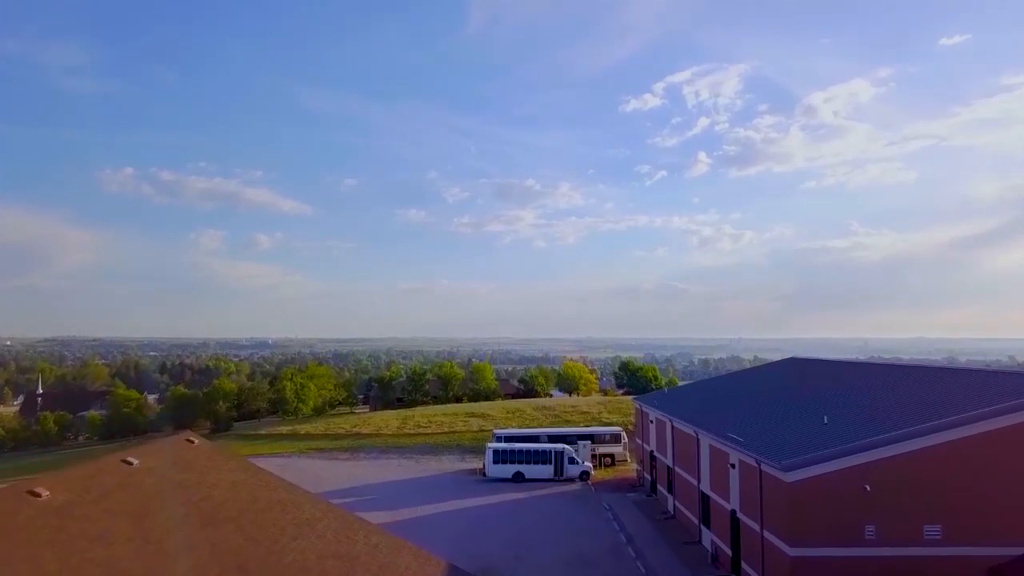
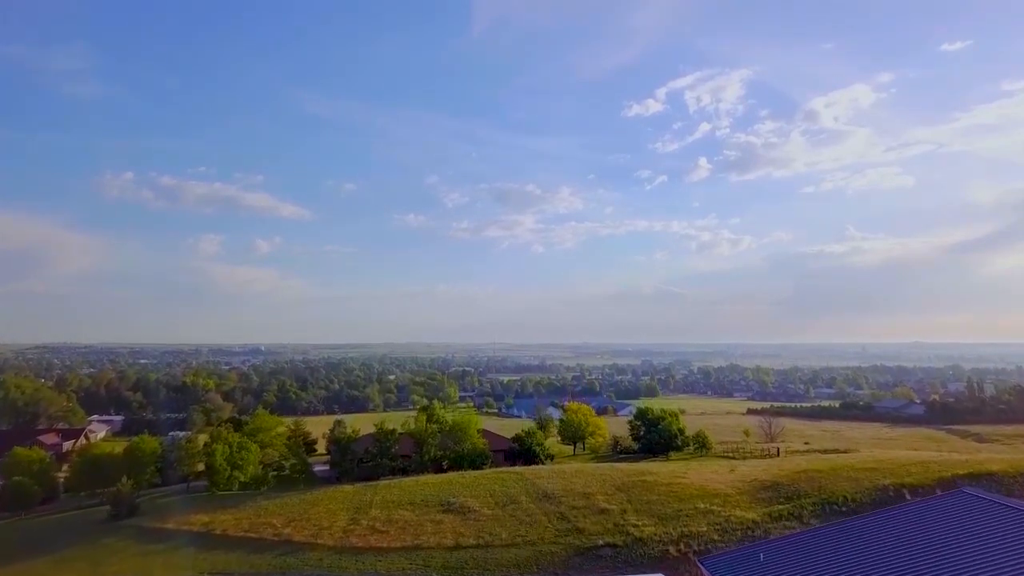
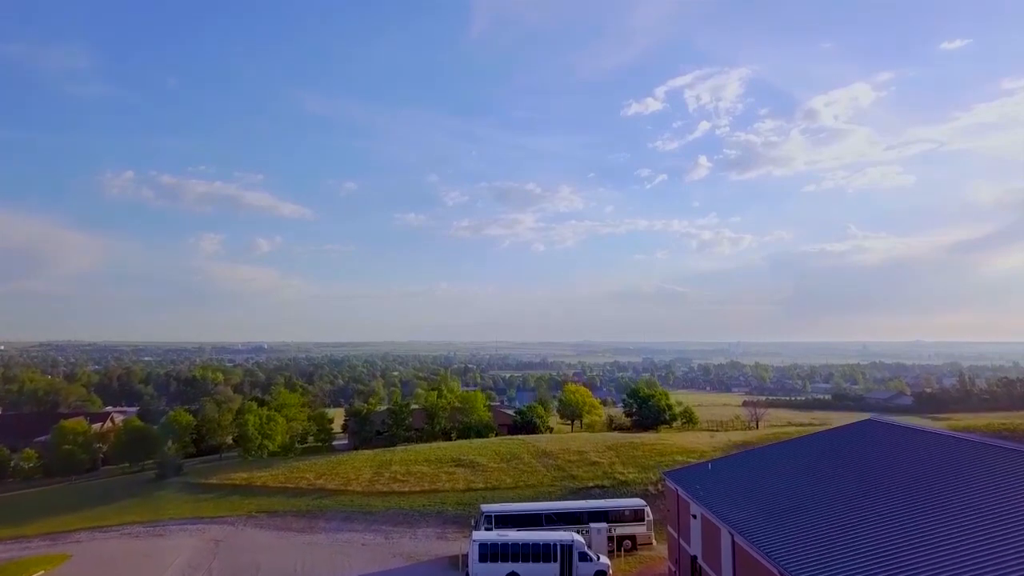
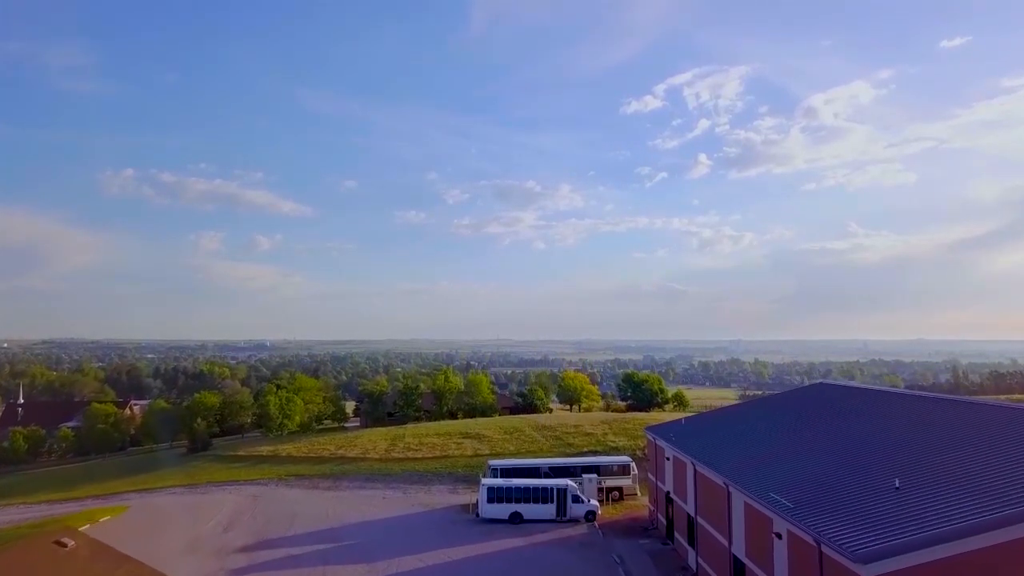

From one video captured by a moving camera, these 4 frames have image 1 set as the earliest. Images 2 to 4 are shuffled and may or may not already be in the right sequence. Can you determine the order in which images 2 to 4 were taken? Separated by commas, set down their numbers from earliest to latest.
4, 3, 2
